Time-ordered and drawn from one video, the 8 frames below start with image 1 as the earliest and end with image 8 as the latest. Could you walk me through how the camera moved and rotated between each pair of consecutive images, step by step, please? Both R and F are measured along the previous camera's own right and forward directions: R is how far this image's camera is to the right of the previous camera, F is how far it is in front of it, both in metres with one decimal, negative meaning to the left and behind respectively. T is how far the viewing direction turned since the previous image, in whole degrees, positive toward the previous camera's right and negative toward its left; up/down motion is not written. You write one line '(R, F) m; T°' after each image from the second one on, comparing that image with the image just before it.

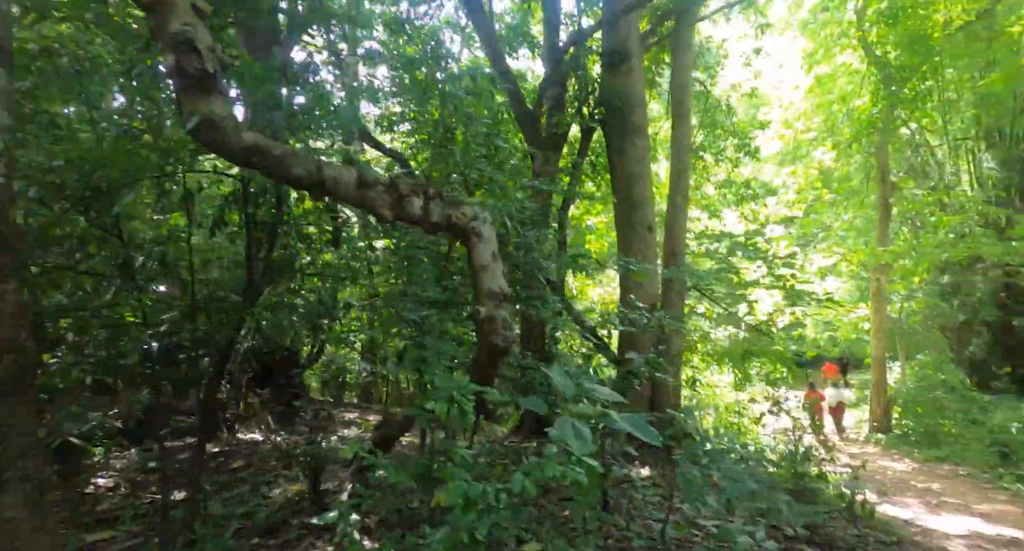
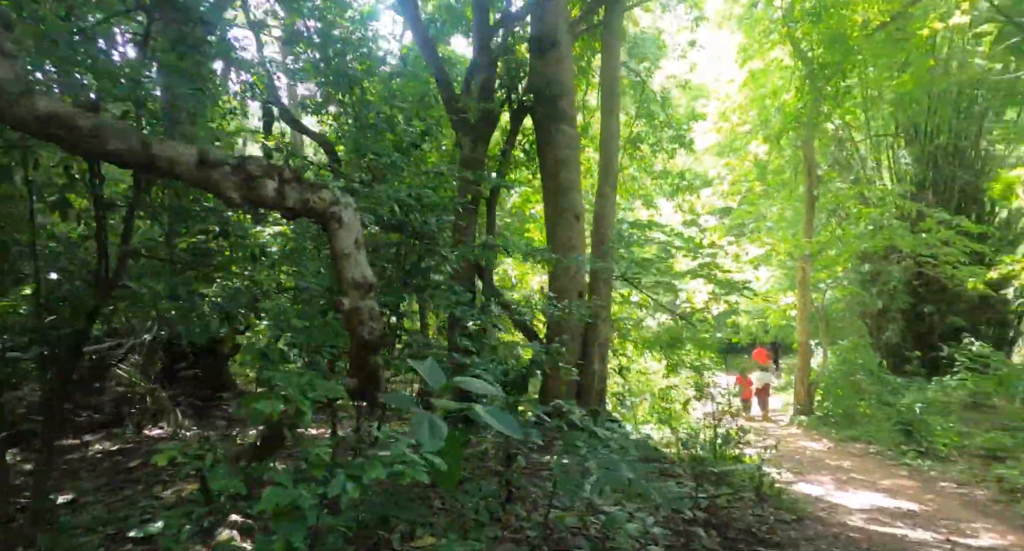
(+0.1, -0.2) m; +4°
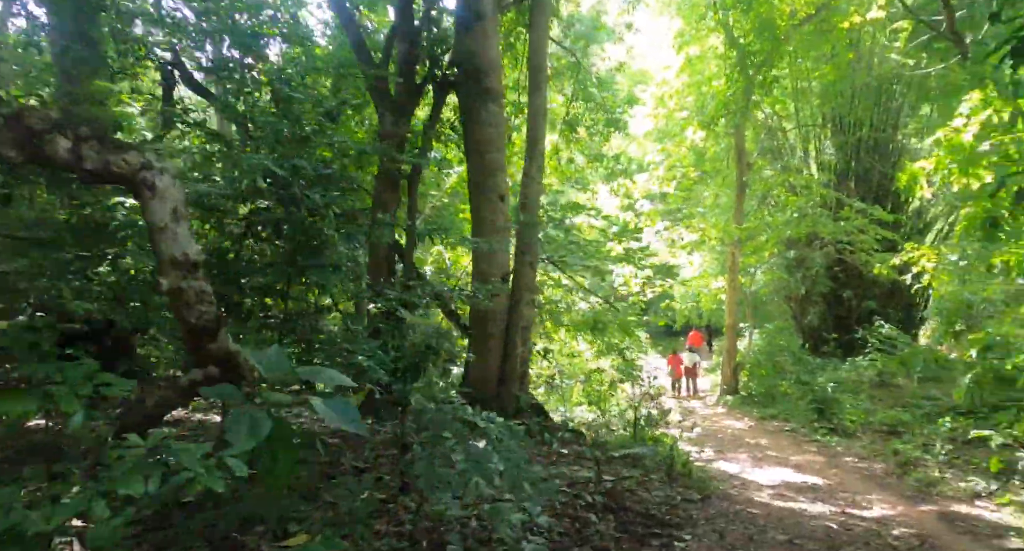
(+0.2, -0.1) m; +4°
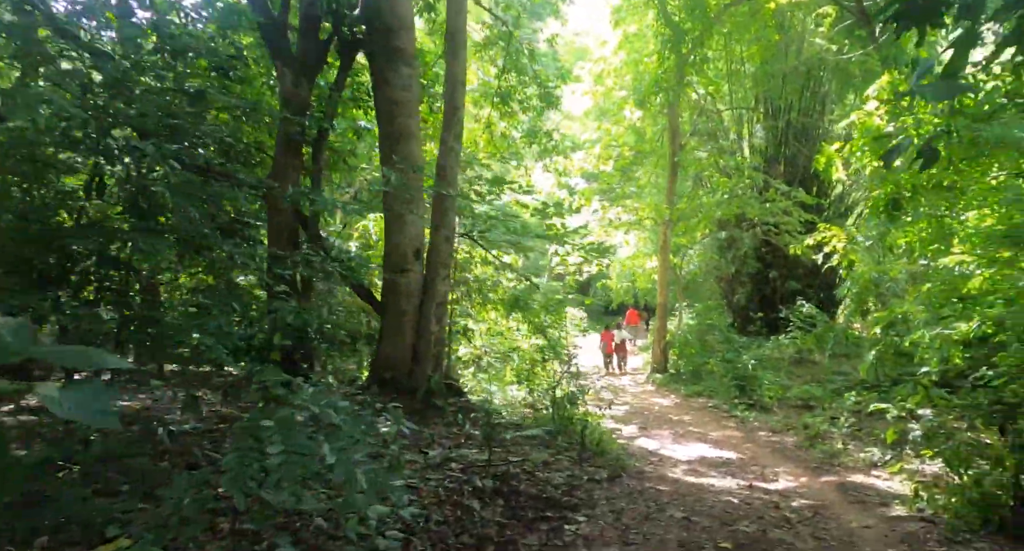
(+0.3, +0.1) m; +4°
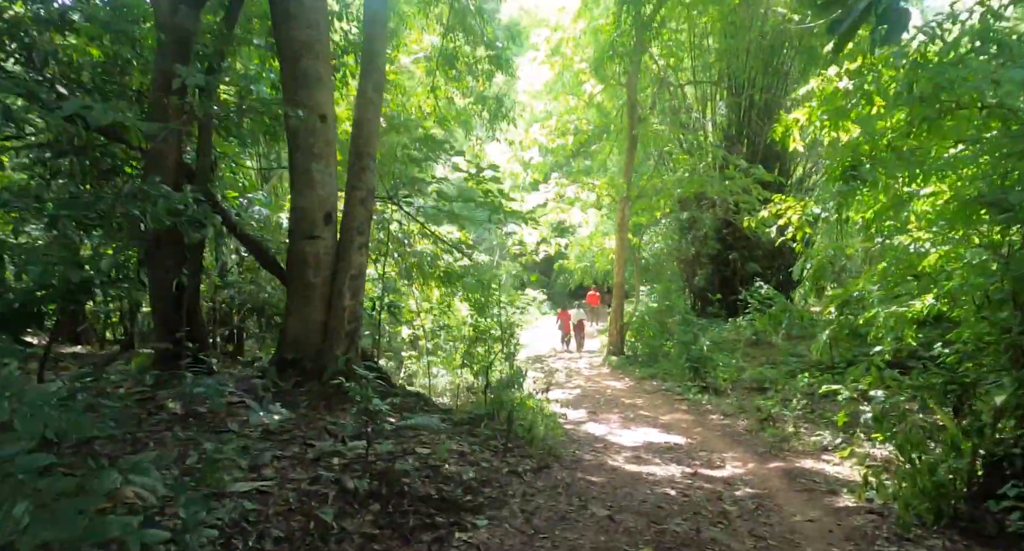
(+0.4, +0.6) m; +2°
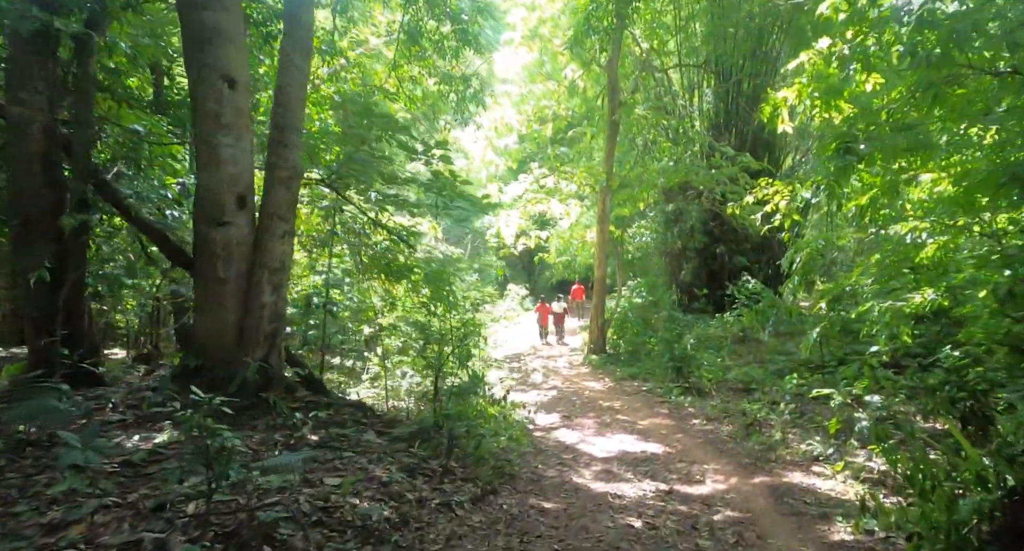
(+0.3, +0.8) m; +1°
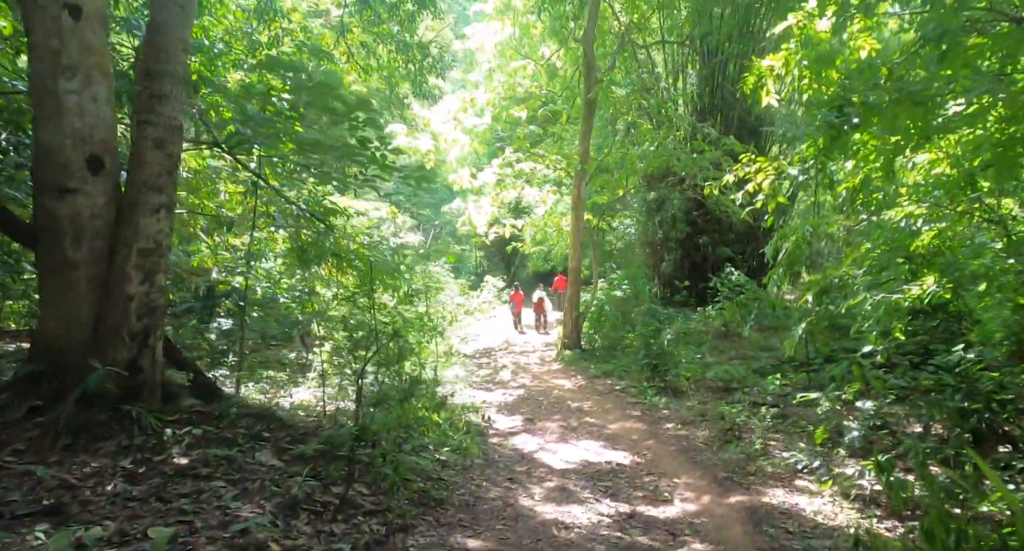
(+0.4, +0.9) m; +1°
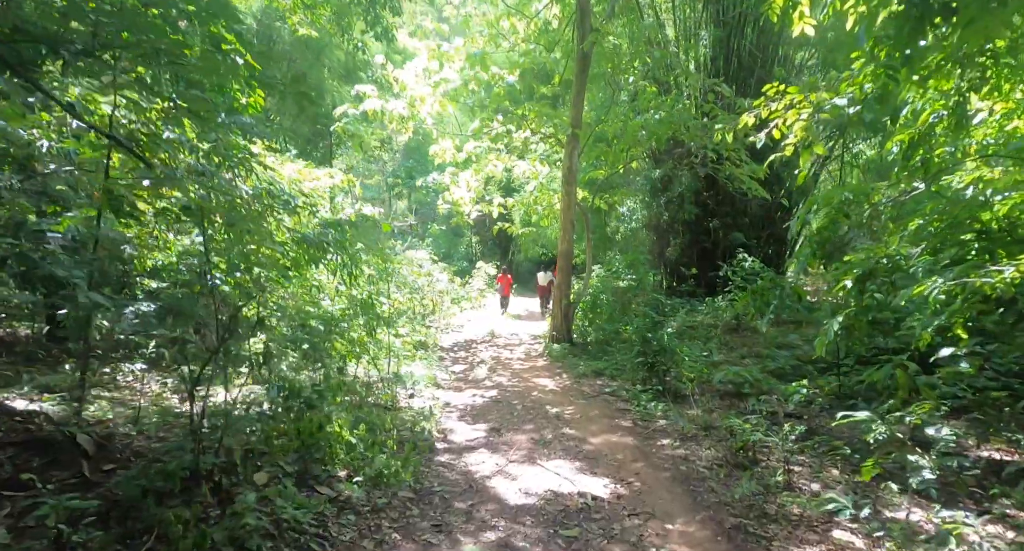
(+0.5, +1.7) m; -1°
